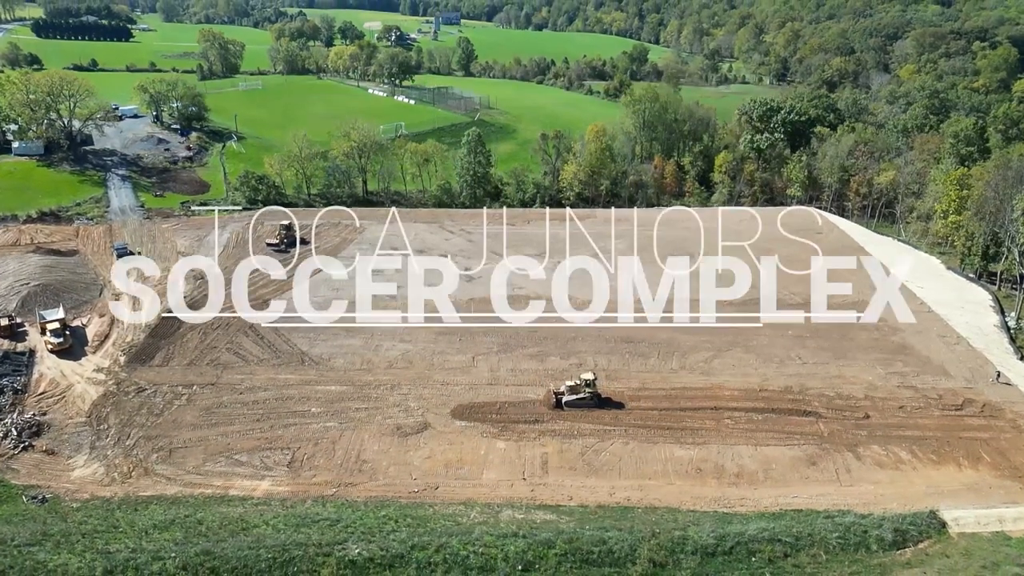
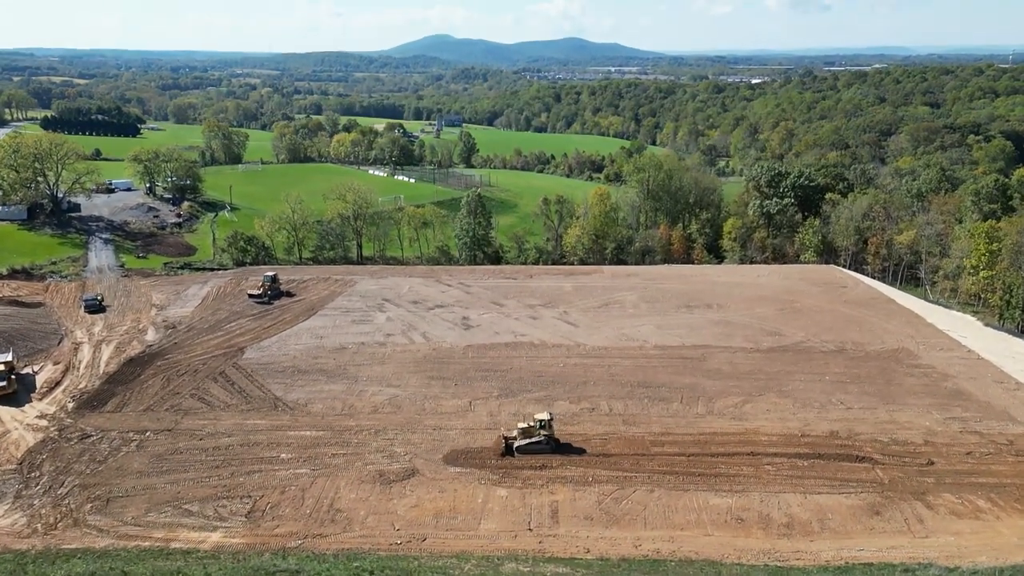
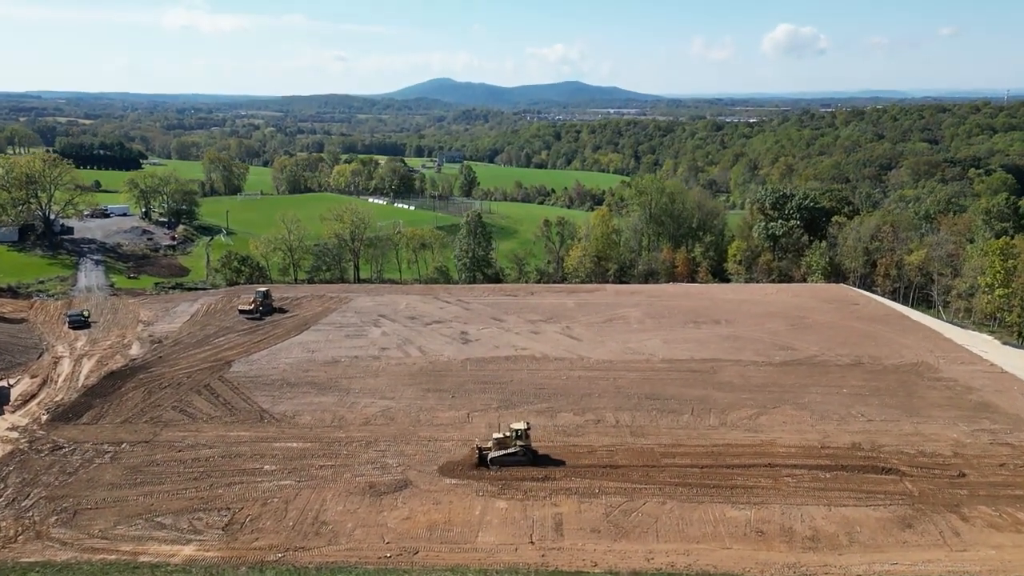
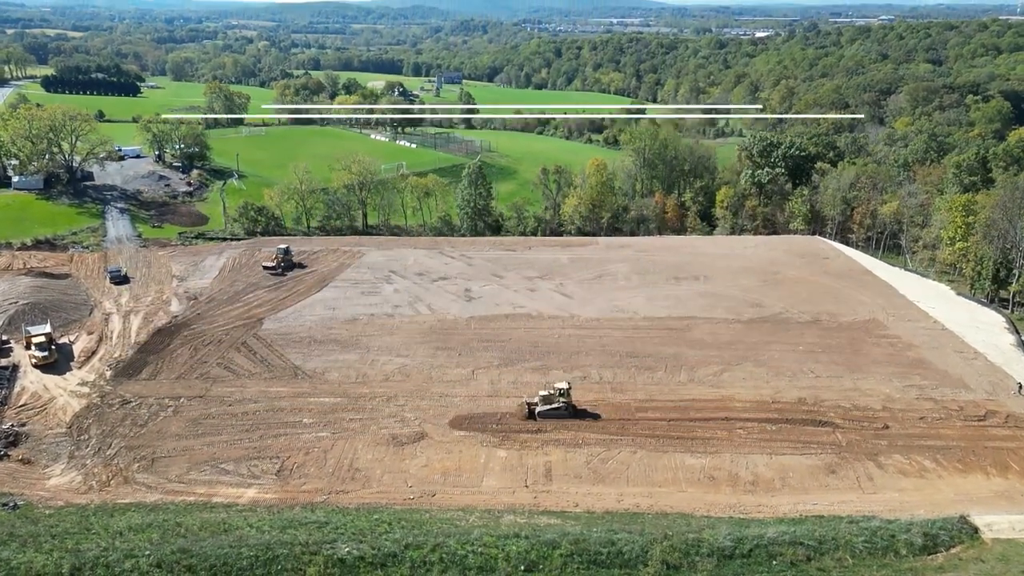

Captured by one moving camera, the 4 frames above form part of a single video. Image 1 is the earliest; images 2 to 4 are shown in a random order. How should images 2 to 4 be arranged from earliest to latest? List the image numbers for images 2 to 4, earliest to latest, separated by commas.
4, 2, 3
